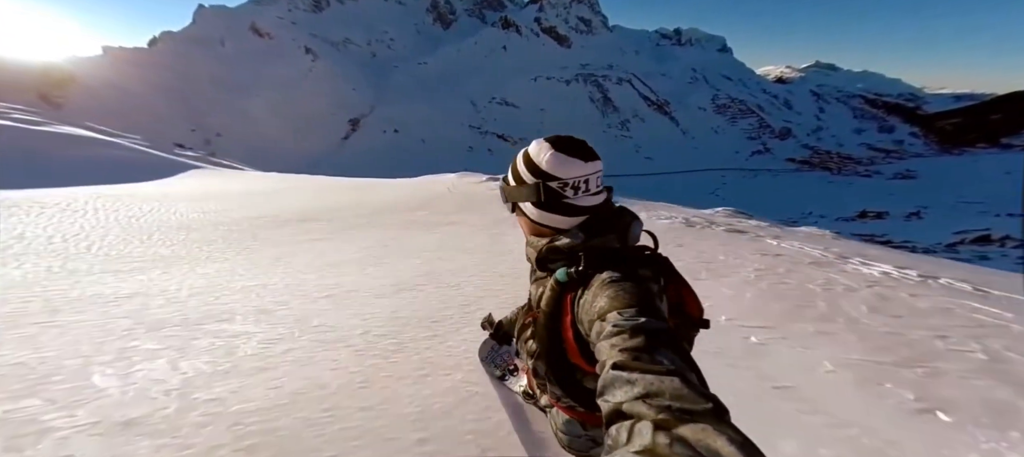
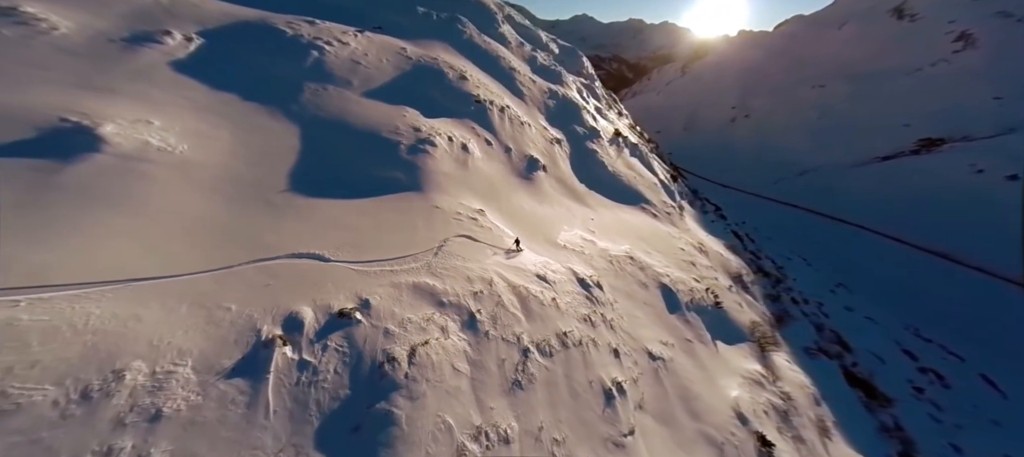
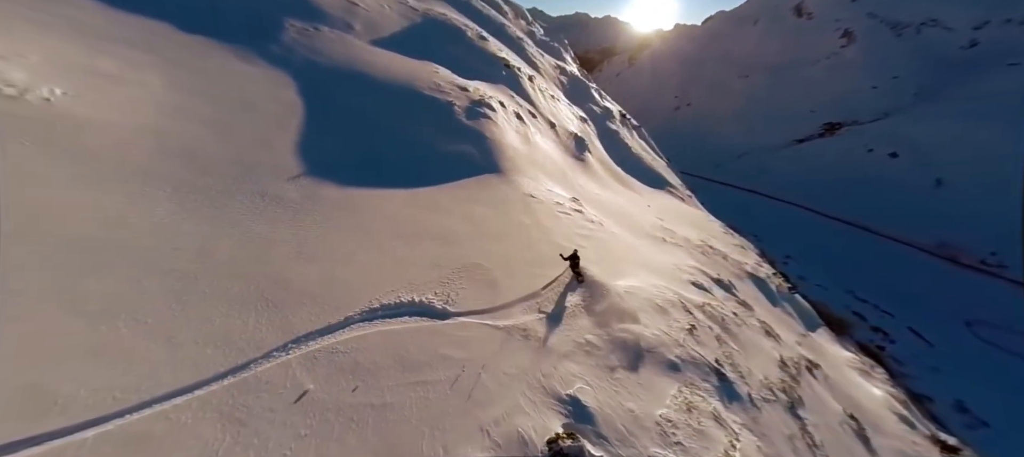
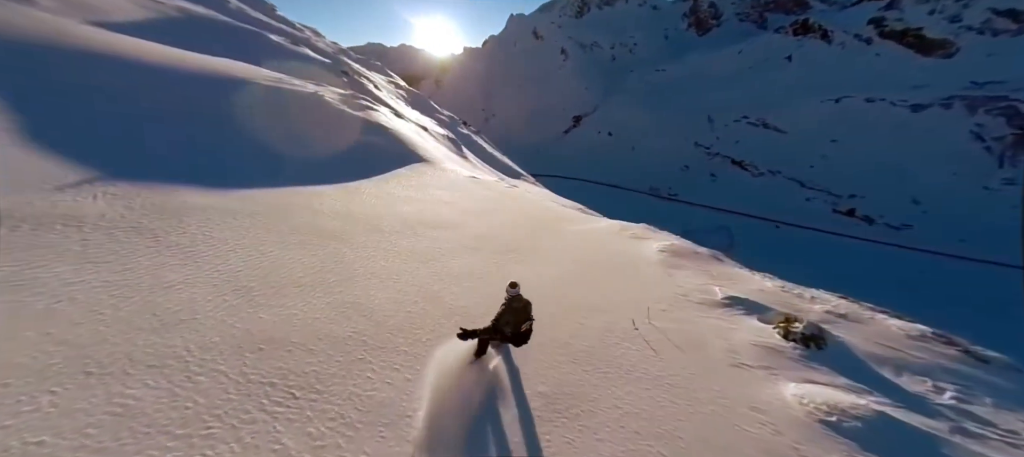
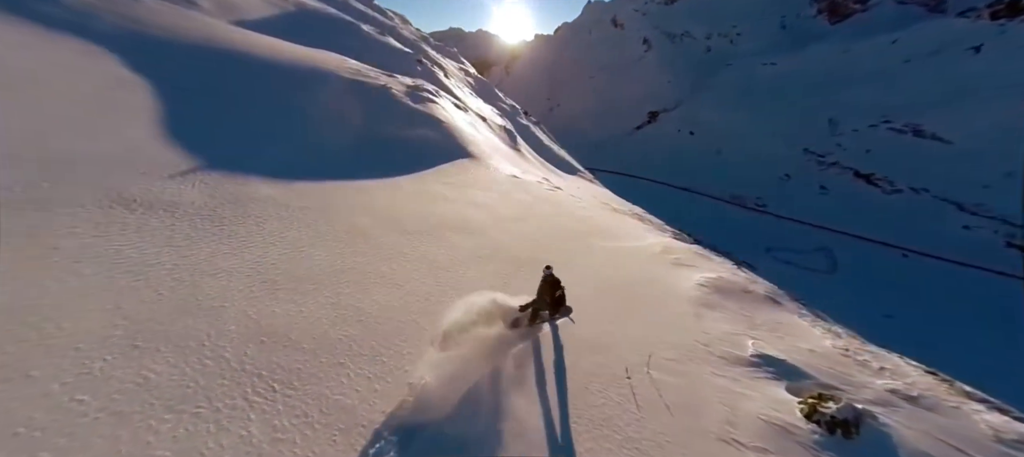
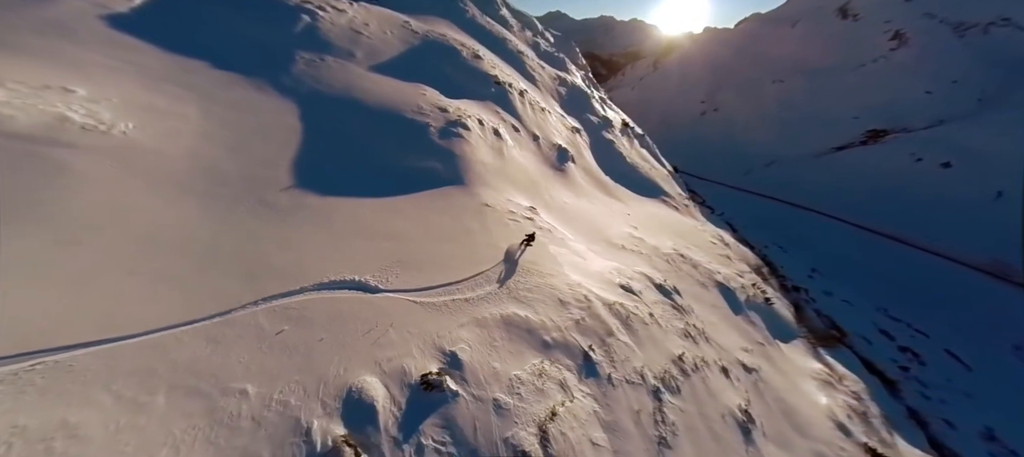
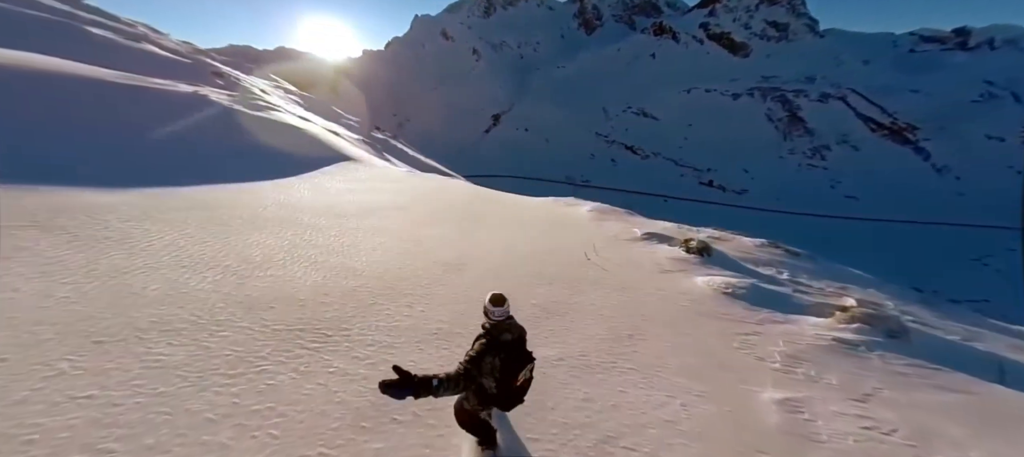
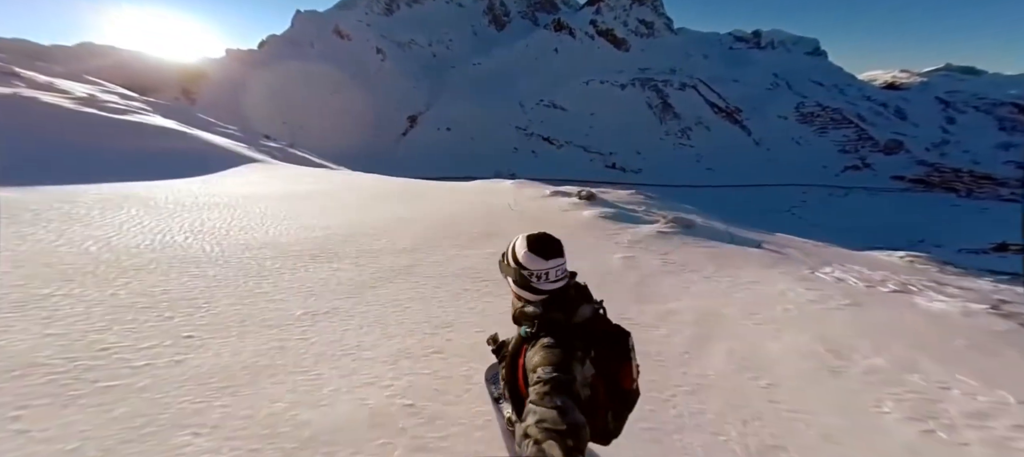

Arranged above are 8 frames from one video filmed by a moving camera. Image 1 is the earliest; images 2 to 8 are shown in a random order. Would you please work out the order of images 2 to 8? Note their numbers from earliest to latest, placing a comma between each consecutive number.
8, 7, 4, 5, 3, 6, 2
